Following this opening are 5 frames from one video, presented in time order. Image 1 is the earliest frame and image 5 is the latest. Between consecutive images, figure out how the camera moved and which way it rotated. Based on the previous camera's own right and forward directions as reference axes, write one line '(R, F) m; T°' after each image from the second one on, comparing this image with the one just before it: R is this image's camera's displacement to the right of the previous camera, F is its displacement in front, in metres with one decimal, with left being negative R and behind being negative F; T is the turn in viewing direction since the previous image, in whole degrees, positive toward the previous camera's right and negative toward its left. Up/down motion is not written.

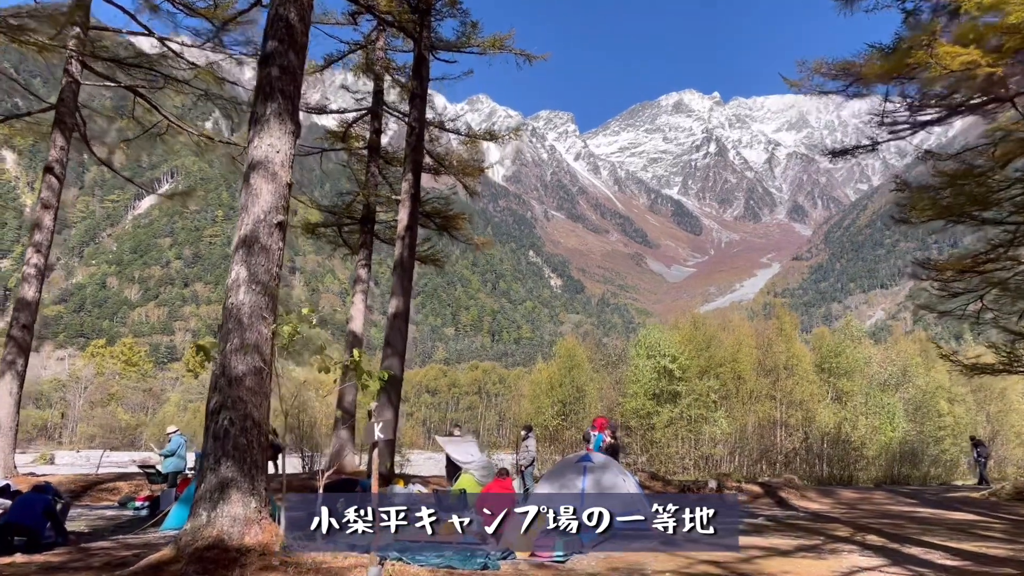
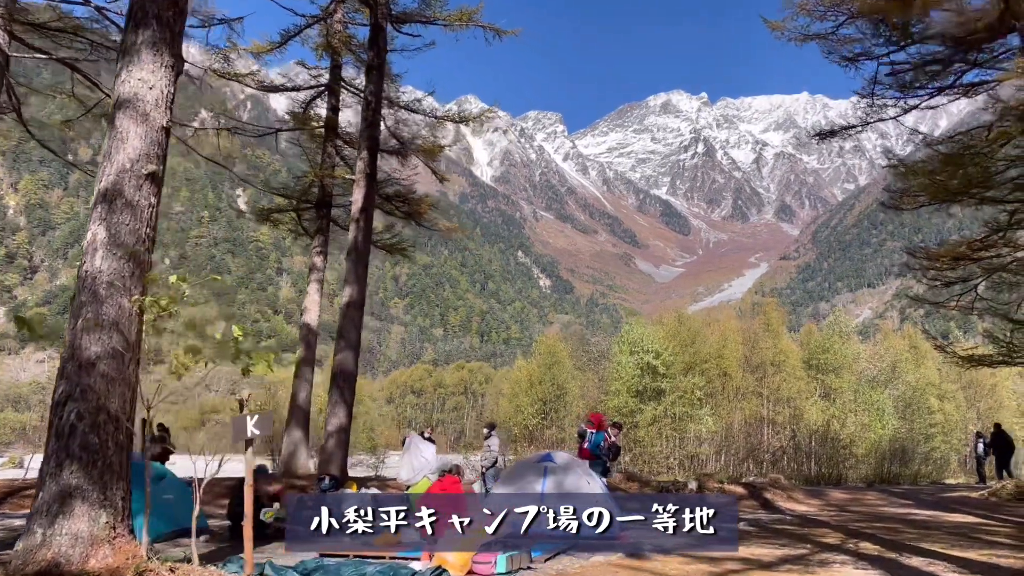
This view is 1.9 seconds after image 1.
(+0.3, +0.7) m; +1°
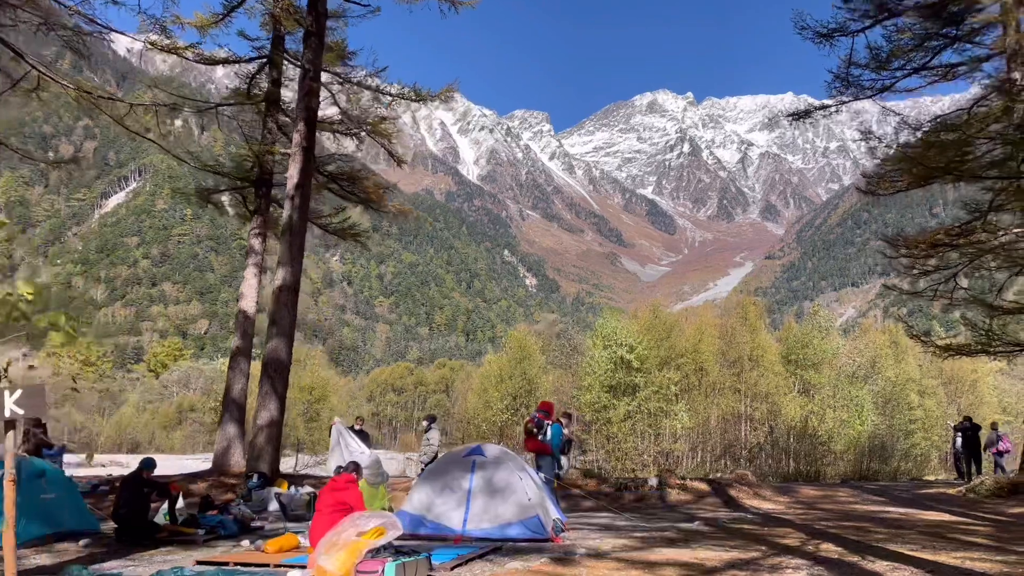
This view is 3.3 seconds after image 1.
(+0.5, +0.6) m; +1°
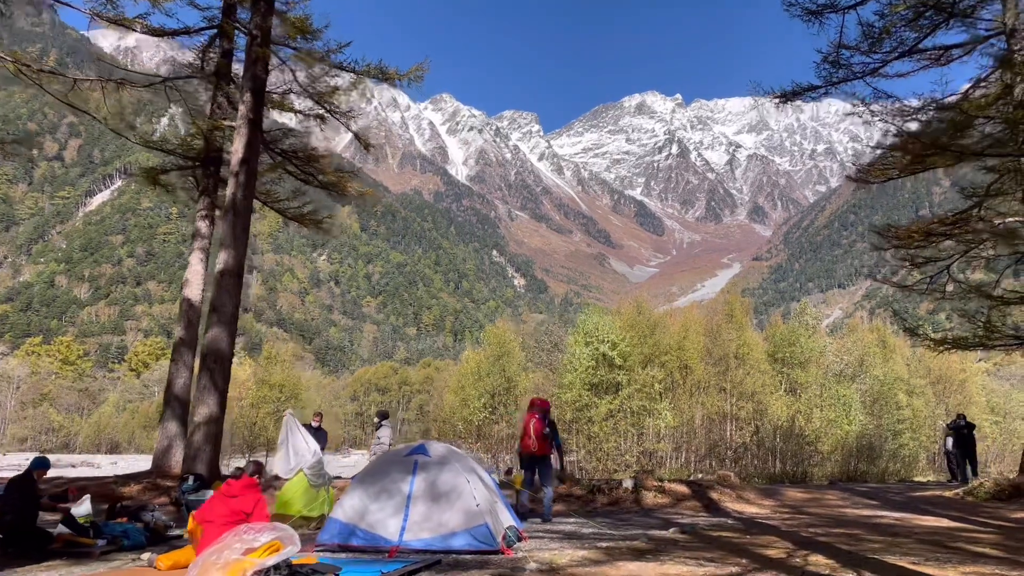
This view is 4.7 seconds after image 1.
(+0.3, +0.6) m; +1°
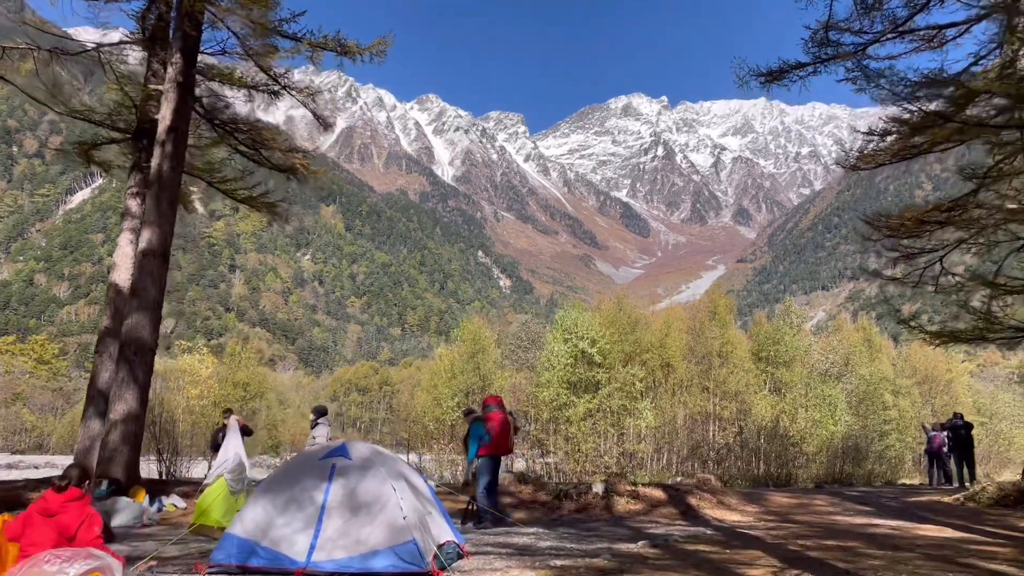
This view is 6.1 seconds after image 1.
(+0.3, +0.7) m; +1°
